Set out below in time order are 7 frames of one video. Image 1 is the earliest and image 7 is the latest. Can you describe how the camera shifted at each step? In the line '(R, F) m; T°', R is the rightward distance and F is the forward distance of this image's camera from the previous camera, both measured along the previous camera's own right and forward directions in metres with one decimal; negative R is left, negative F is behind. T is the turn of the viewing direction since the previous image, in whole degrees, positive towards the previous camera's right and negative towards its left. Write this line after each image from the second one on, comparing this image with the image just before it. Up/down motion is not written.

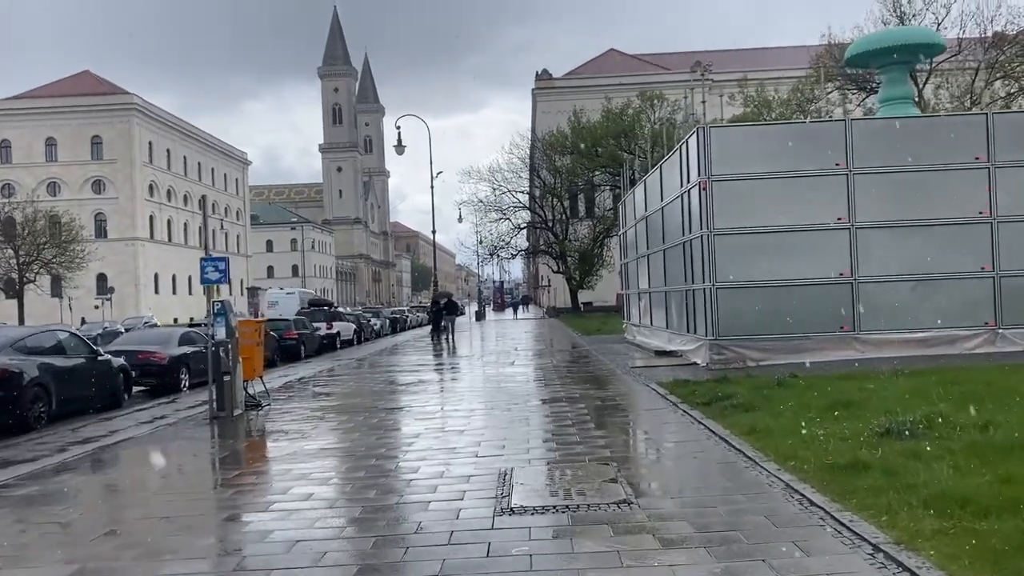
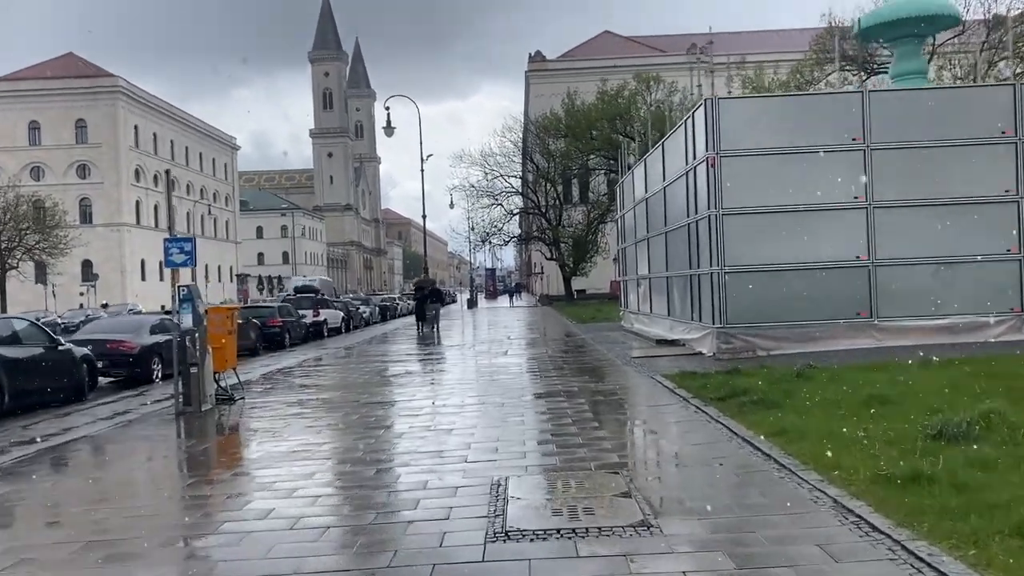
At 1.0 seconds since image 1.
(0.0, +1.2) m; +1°
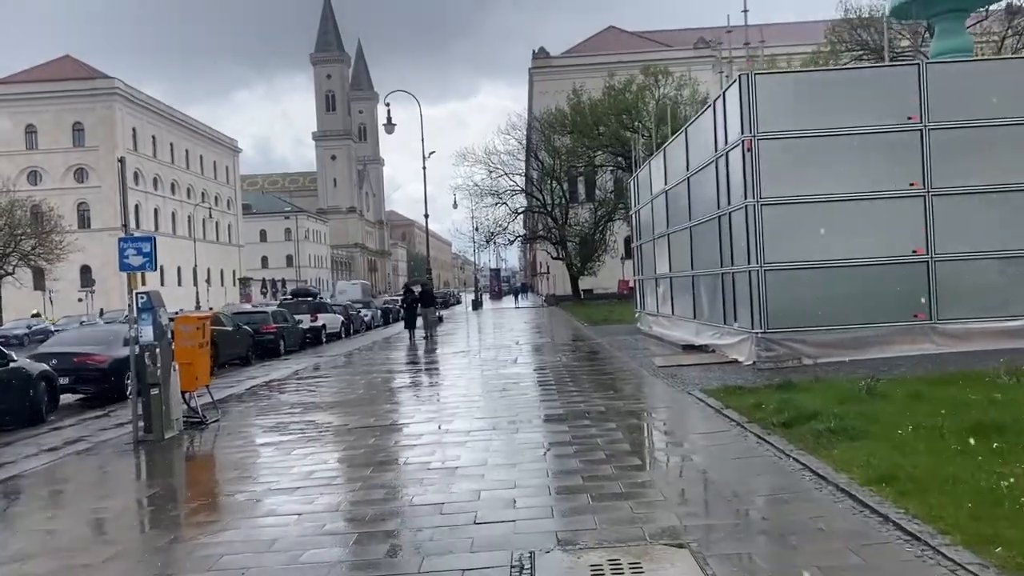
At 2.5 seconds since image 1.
(-0.1, +1.9) m; 0°
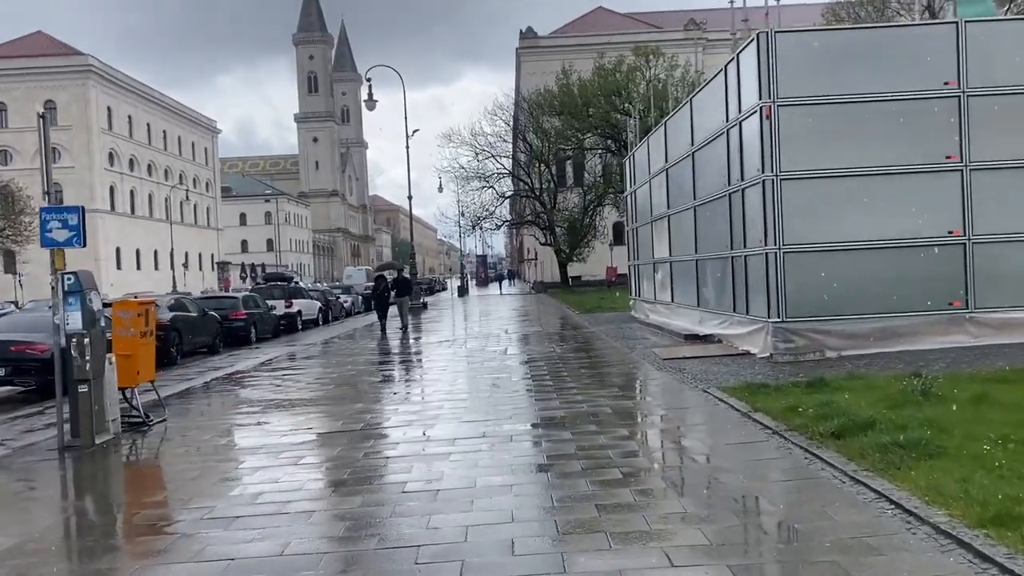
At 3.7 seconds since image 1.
(-0.1, +1.6) m; +1°
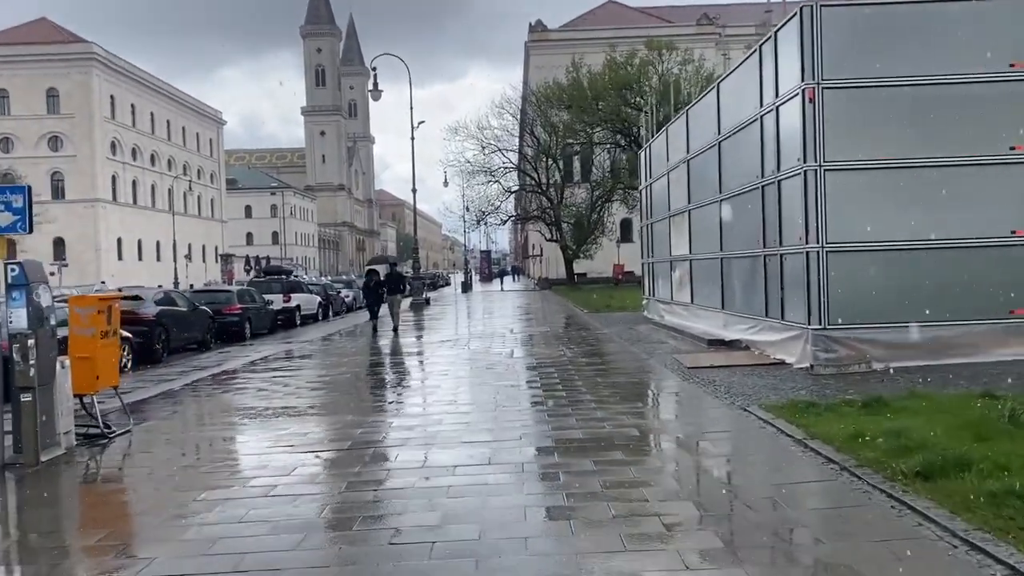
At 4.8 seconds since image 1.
(-0.1, +1.3) m; 0°
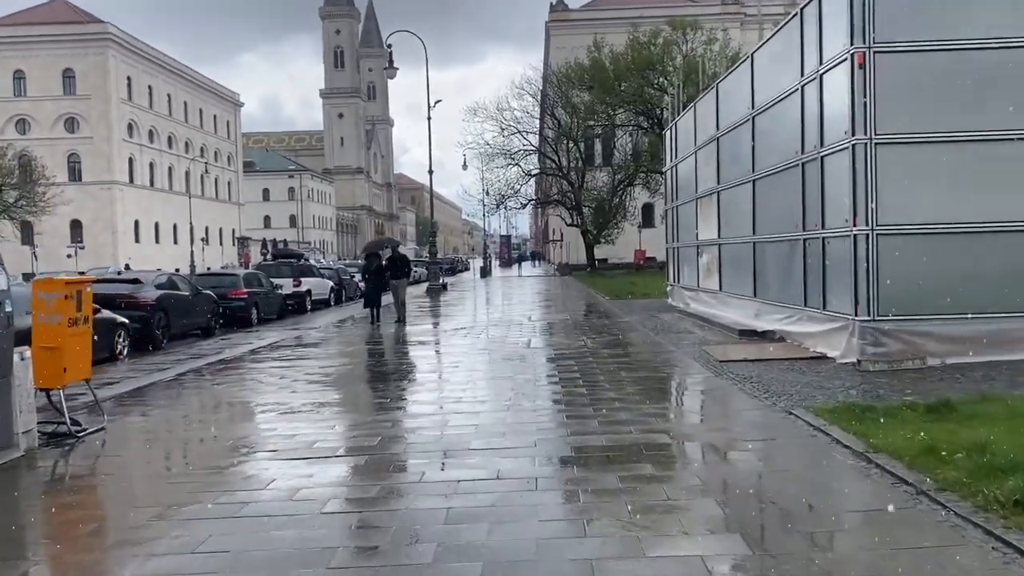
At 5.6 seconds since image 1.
(0.0, +1.1) m; -1°
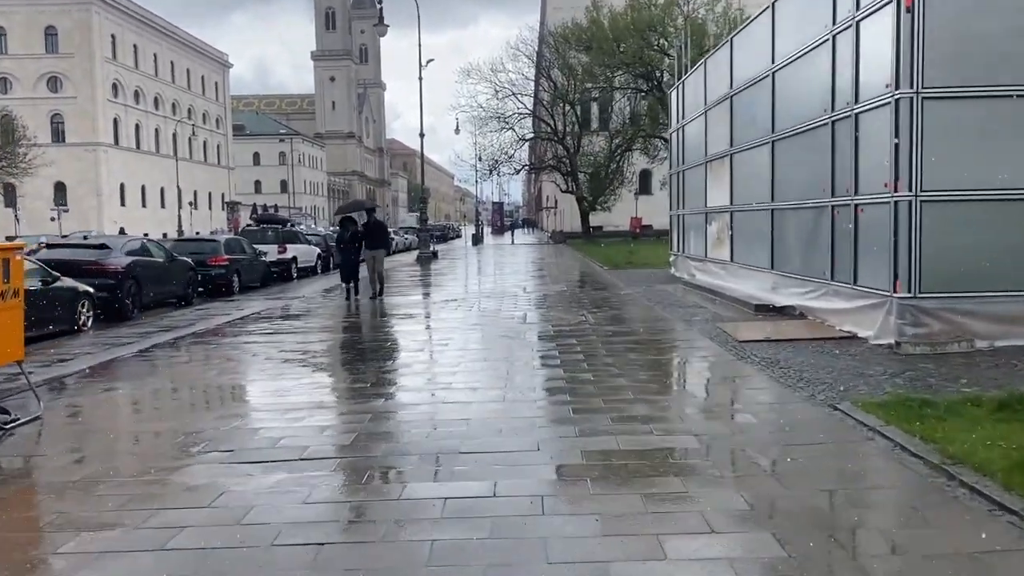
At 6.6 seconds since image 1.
(-0.1, +1.2) m; 0°
